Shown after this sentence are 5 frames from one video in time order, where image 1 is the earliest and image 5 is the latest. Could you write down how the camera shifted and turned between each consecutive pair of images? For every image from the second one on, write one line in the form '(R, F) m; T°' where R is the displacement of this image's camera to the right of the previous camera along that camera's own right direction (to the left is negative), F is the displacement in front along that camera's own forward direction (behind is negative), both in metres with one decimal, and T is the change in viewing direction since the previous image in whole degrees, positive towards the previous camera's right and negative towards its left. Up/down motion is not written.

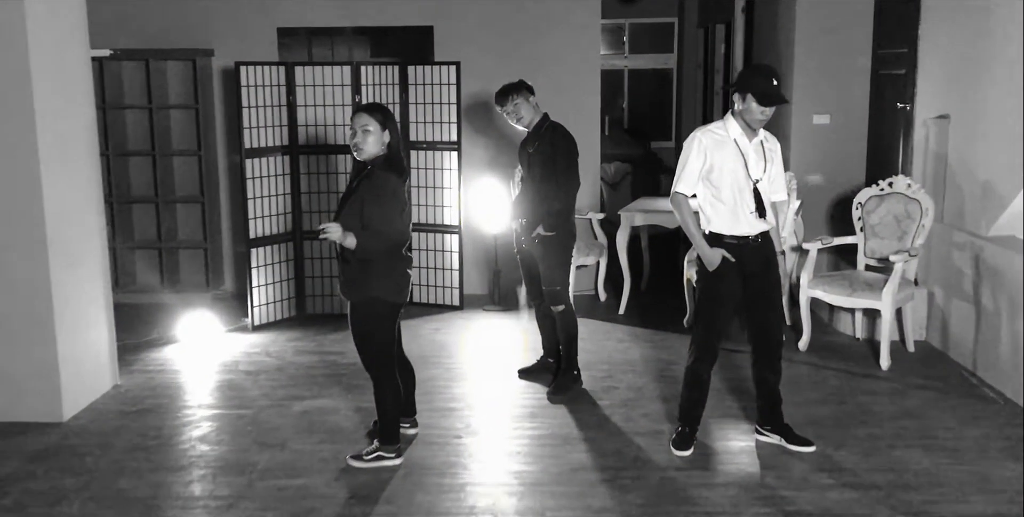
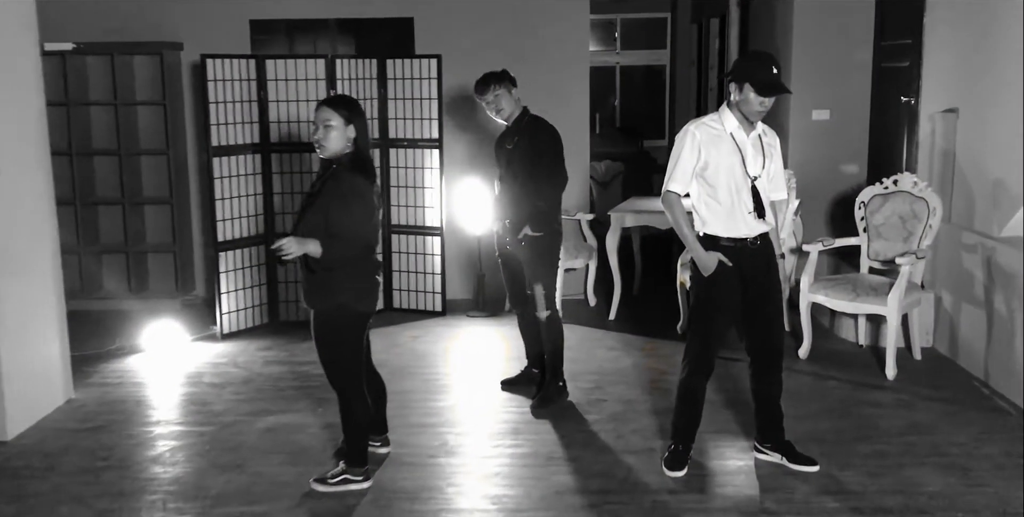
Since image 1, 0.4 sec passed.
(+0.1, +0.3) m; 0°
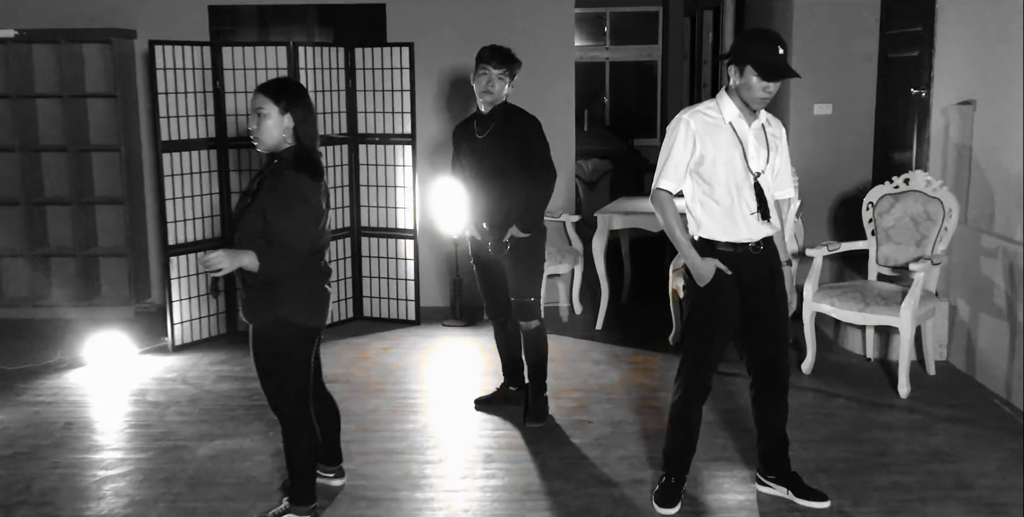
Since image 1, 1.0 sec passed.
(+0.1, +0.4) m; 0°
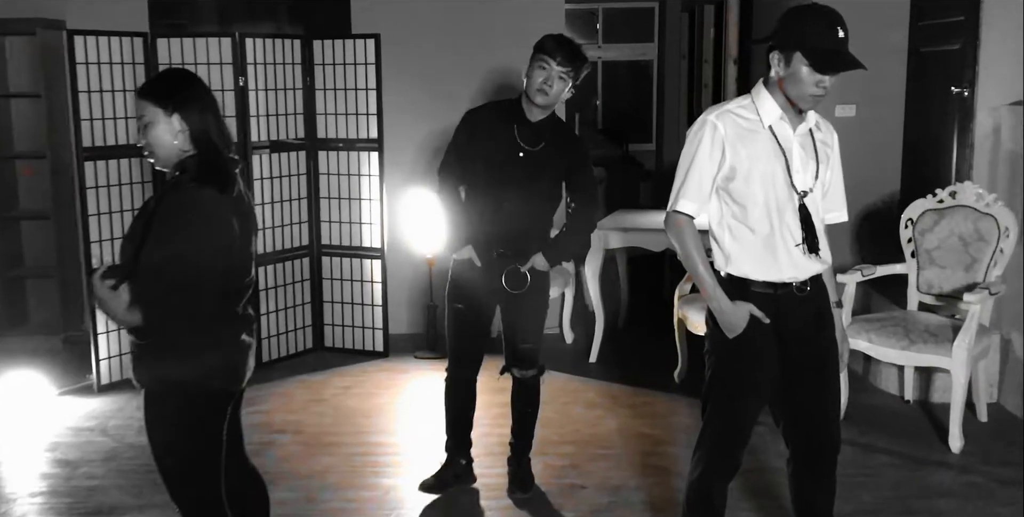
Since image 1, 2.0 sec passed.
(0.0, +0.6) m; +1°
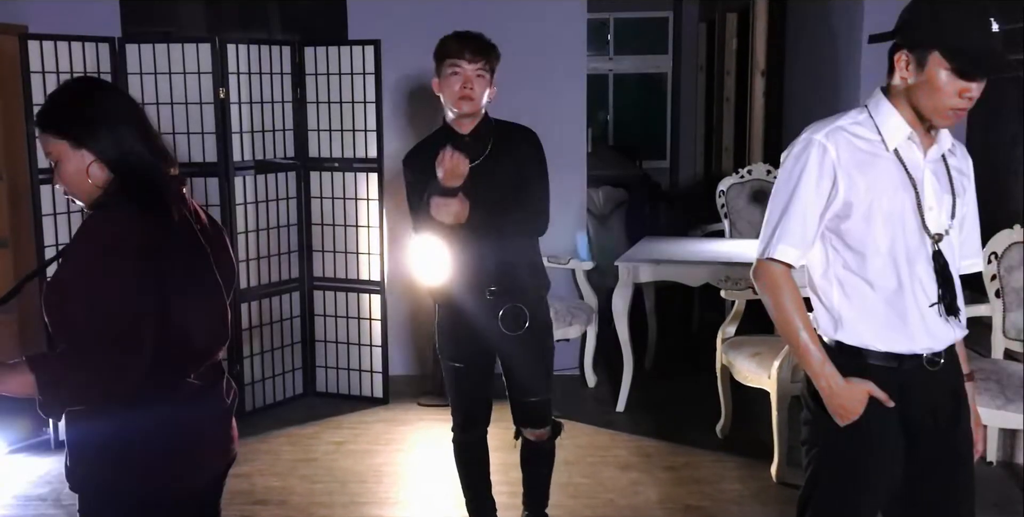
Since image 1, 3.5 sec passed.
(-0.1, +0.5) m; 0°
